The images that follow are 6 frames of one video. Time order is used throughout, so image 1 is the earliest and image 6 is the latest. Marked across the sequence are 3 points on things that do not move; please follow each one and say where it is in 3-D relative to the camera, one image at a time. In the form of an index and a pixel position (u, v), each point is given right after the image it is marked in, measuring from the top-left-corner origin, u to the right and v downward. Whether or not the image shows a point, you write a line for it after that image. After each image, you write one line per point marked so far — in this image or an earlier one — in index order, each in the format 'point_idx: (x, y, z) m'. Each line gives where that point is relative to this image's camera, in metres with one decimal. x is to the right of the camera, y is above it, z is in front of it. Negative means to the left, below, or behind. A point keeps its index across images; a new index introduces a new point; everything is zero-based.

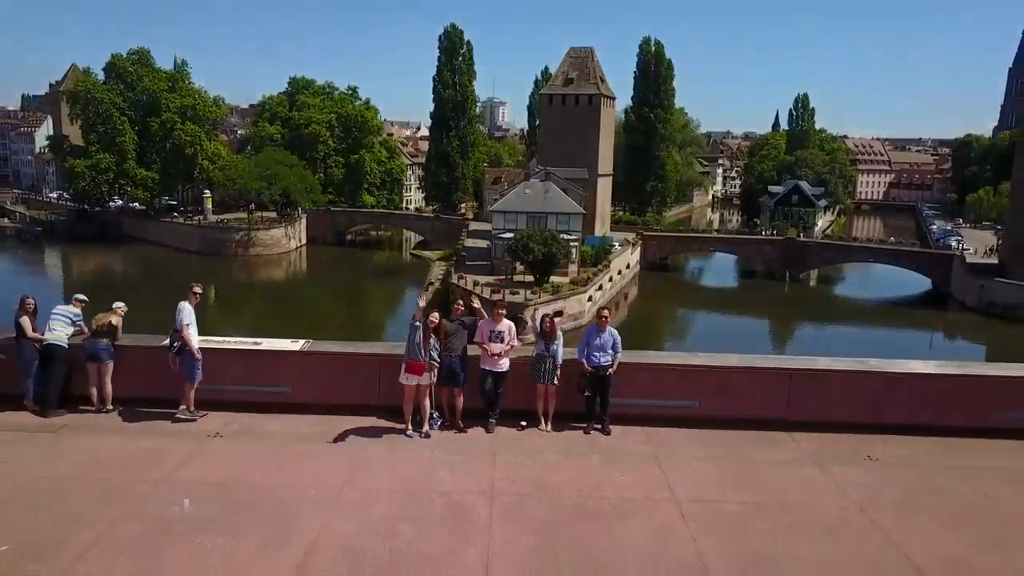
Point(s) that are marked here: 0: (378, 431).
0: (-0.6, -0.8, +4.2) m
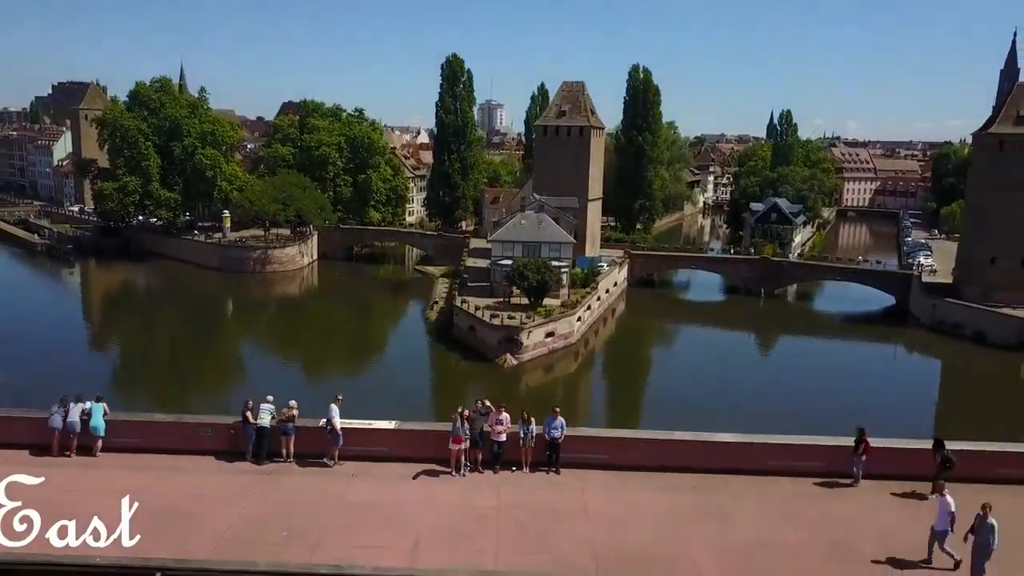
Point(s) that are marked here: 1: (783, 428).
0: (-0.7, -1.5, +6.7) m
1: (+6.9, -3.4, +18.9) m
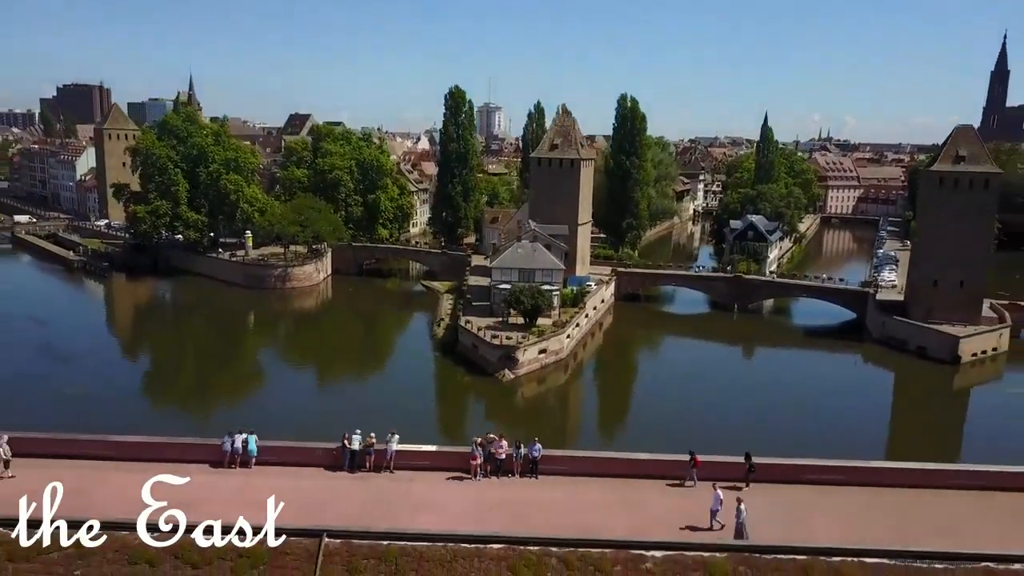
0: (-0.7, -2.3, +10.0) m
1: (+6.8, -4.2, +22.2) m
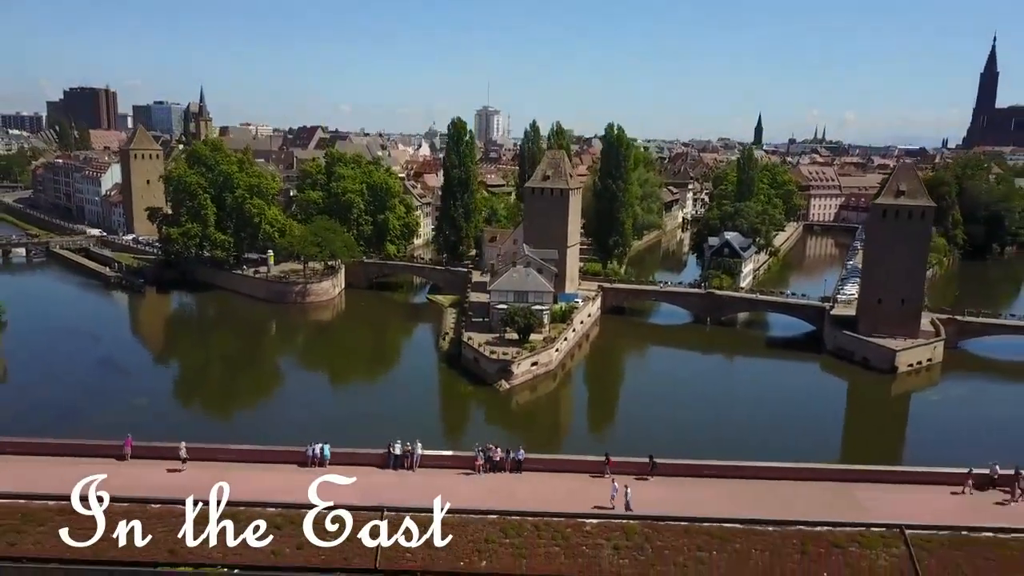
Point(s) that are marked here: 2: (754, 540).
0: (-0.8, -3.2, +14.1) m
1: (+6.7, -5.0, +26.3) m
2: (+3.6, -3.8, +12.1) m
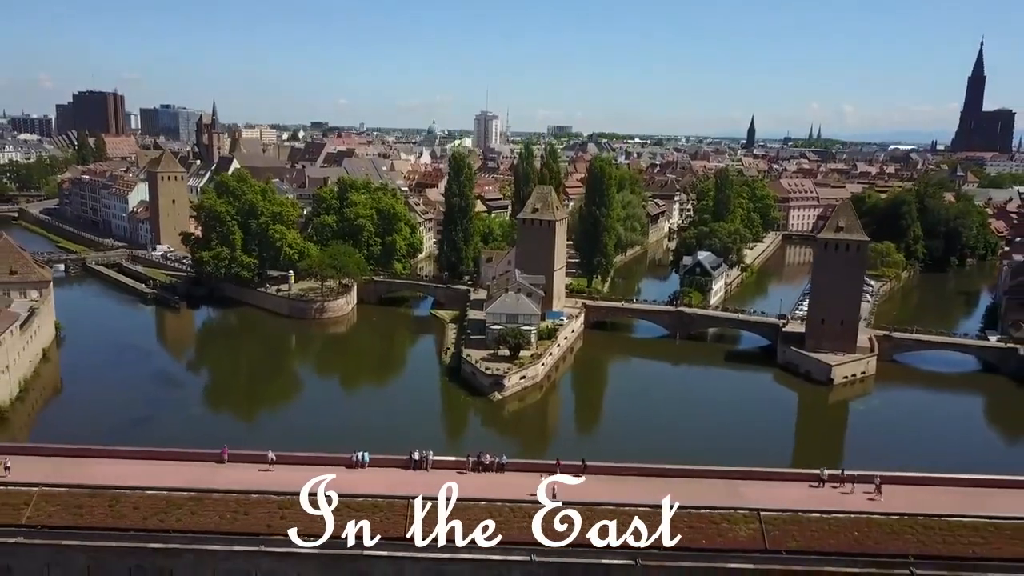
0: (-1.2, -4.4, +19.4) m
1: (+6.3, -6.1, +31.6) m
2: (+3.2, -5.0, +17.4) m
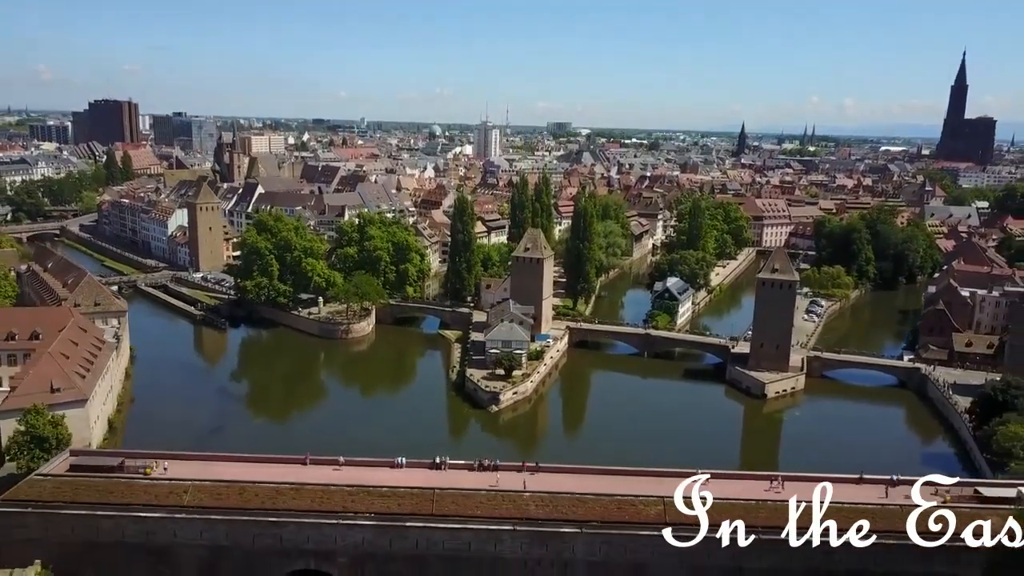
0: (-1.5, -6.3, +27.9) m
1: (+6.0, -7.9, +40.2) m
2: (+2.9, -7.0, +25.9) m
